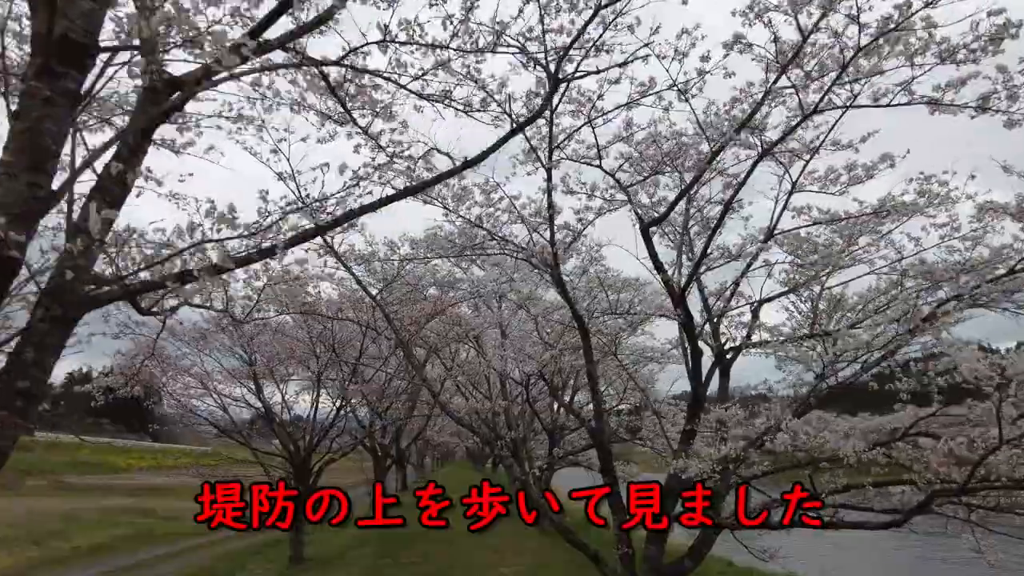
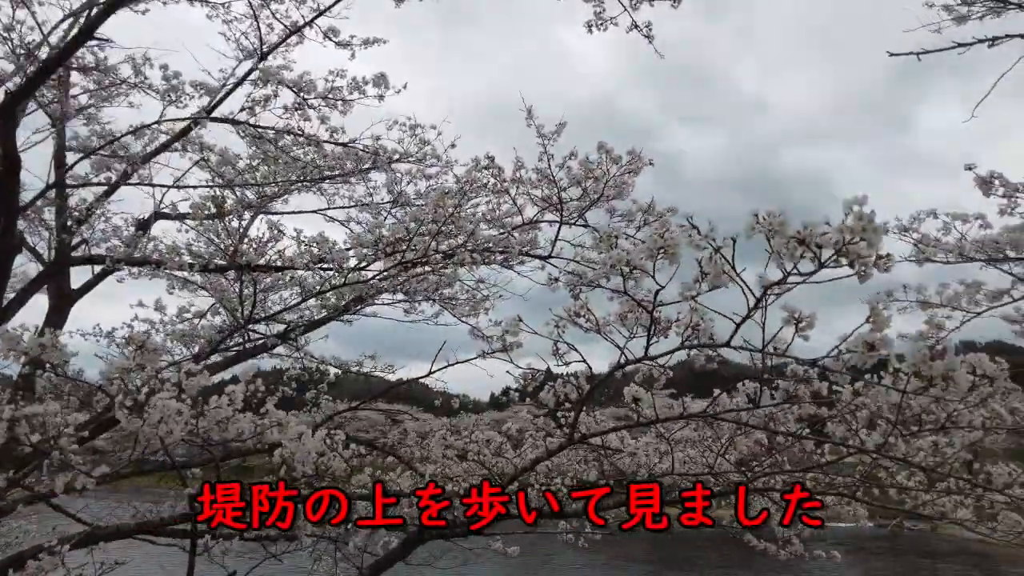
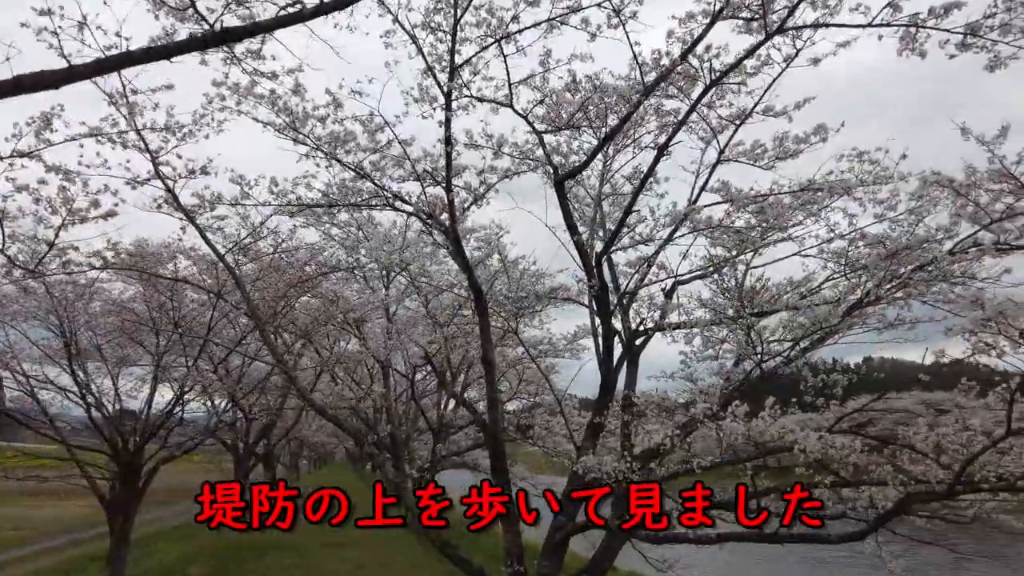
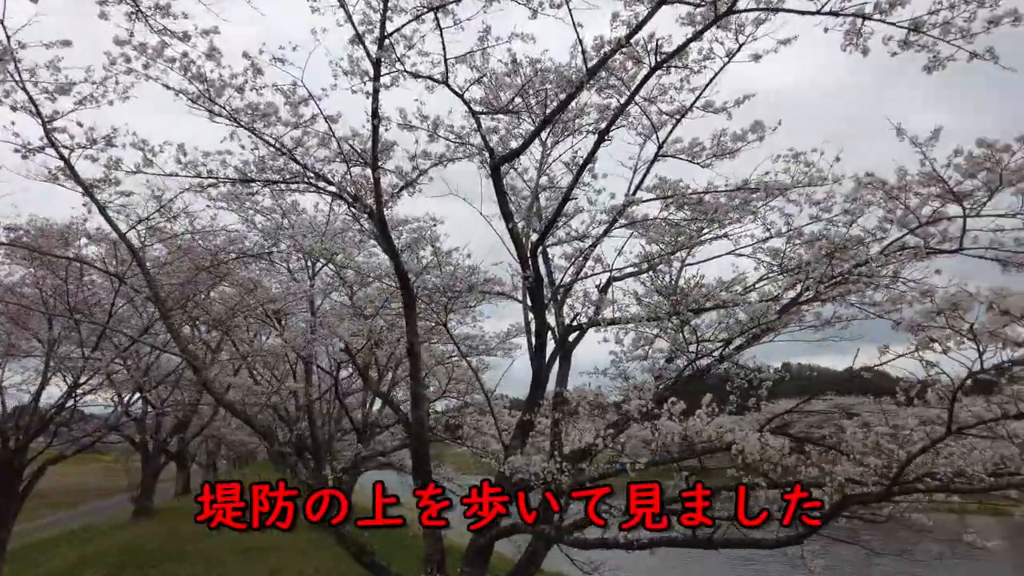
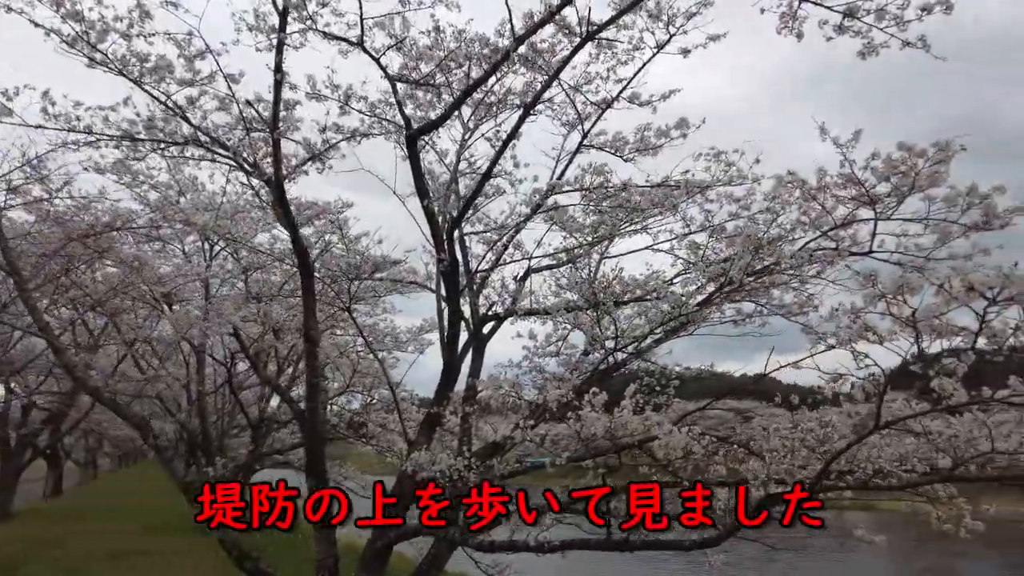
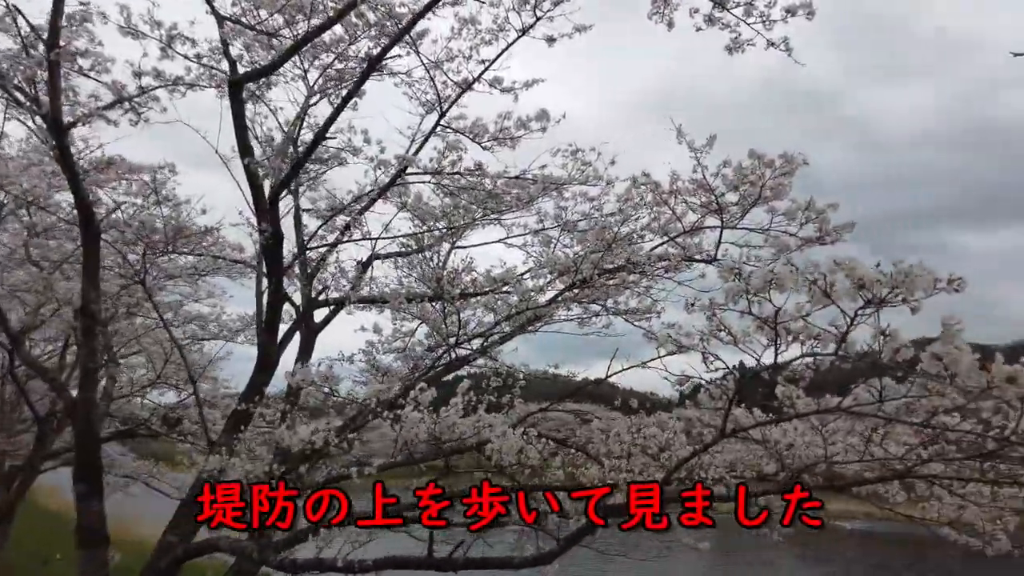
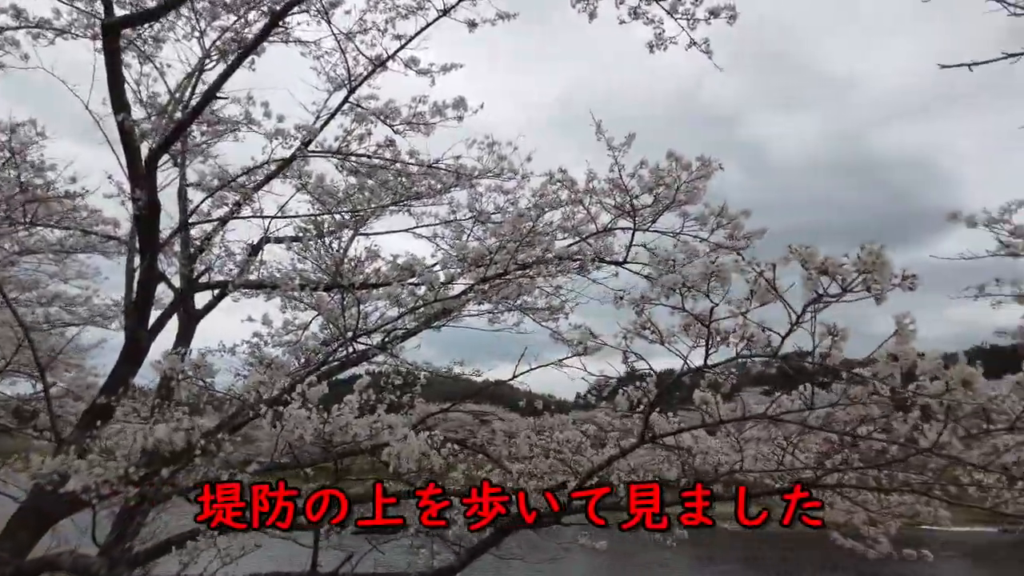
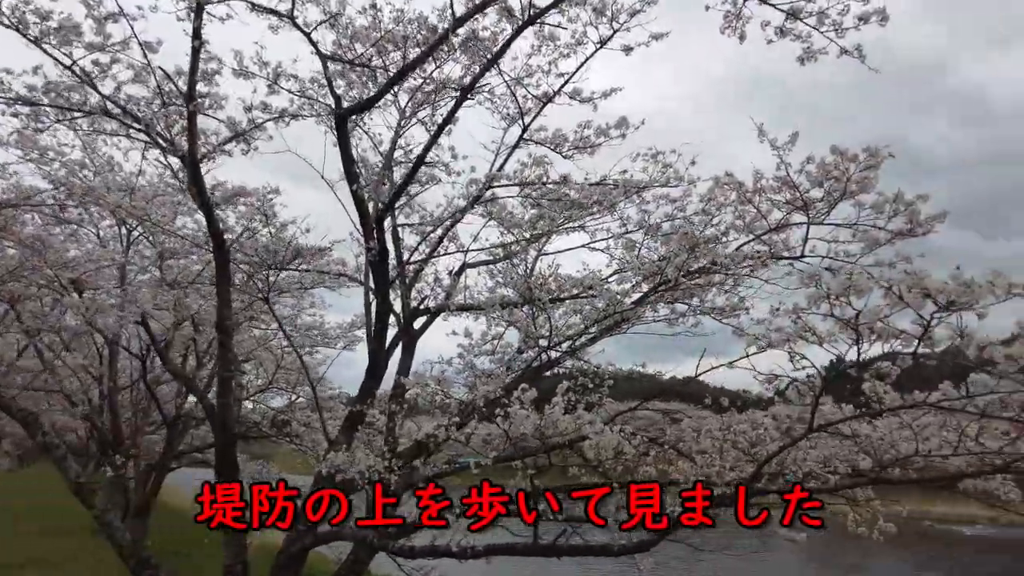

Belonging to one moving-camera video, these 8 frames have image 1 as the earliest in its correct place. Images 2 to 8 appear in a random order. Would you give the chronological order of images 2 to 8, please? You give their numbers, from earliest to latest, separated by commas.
3, 4, 5, 8, 6, 7, 2
